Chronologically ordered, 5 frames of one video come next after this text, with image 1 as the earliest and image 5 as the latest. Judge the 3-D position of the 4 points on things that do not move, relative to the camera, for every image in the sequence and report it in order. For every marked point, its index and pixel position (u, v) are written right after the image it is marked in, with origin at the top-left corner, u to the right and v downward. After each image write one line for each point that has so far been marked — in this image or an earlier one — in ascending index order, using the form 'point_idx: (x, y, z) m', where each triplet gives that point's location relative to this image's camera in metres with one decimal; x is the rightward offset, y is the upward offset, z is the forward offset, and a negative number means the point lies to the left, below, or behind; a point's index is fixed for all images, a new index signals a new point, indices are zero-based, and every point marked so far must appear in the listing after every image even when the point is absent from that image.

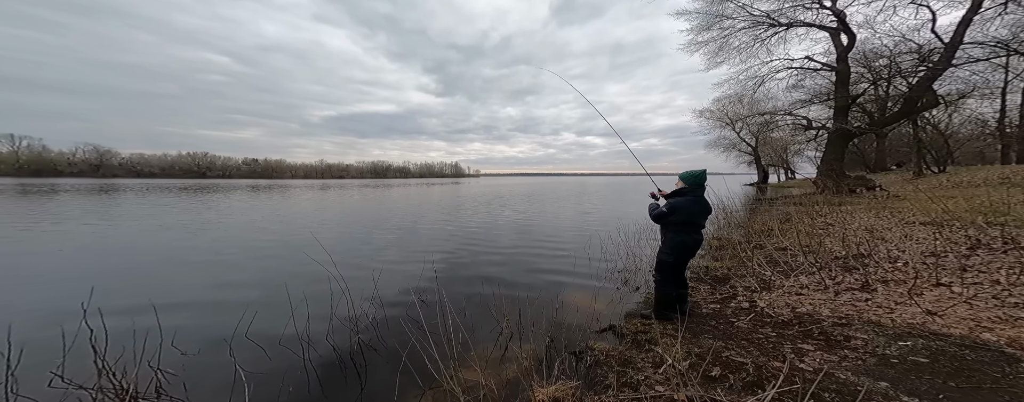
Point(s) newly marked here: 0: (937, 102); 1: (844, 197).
0: (+15.3, +3.6, +11.3) m
1: (+12.8, +0.1, +12.0) m
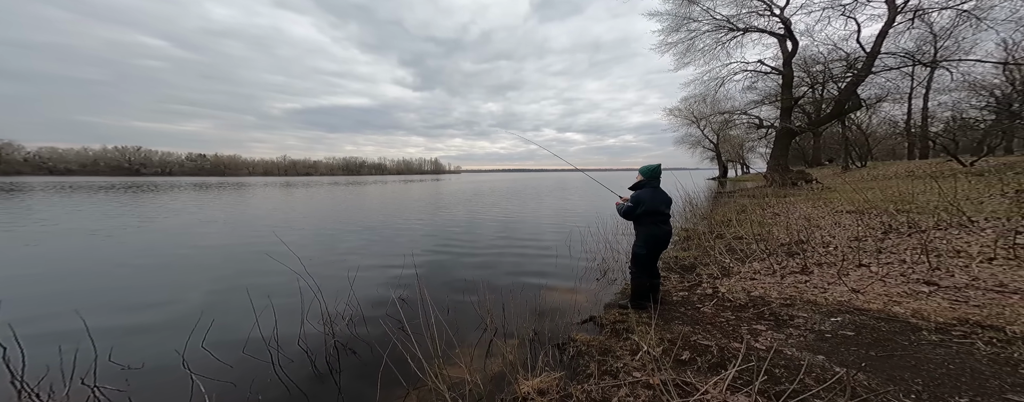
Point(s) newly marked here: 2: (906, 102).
0: (+14.2, +3.9, +12.7) m
1: (+11.7, +0.5, +13.2) m
2: (+23.7, +5.9, +18.7) m
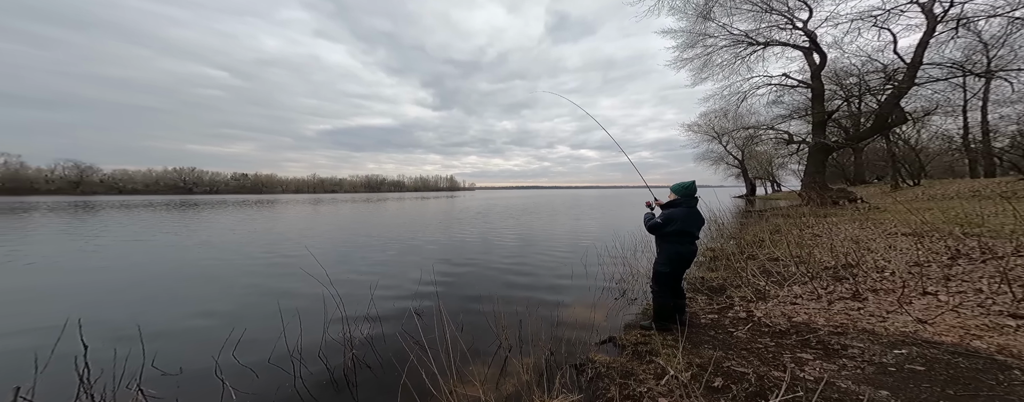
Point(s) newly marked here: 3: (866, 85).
0: (+15.0, +3.2, +11.9) m
1: (+12.6, -0.3, +12.3) m
2: (+24.9, +4.8, +17.4) m
3: (+12.3, +4.1, +10.9) m
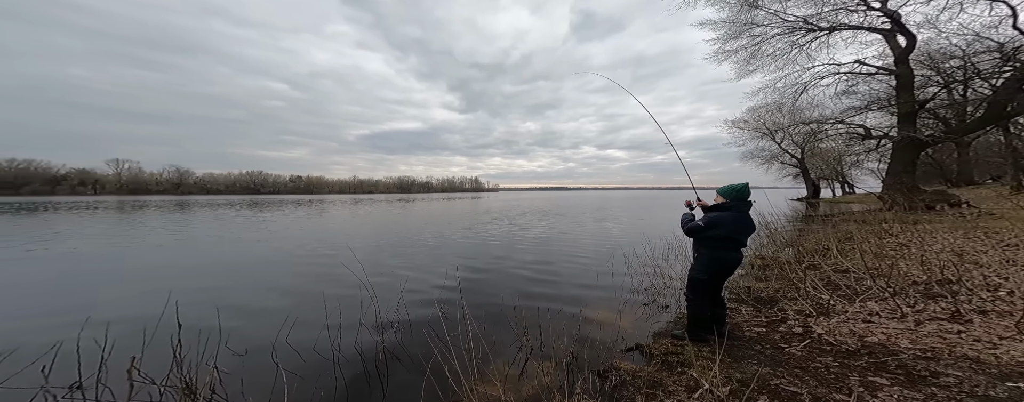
0: (+16.2, +3.0, +9.8) m
1: (+13.8, -0.5, +10.5) m
2: (+26.8, +4.6, +13.8) m
3: (+13.4, +3.9, +9.2) m
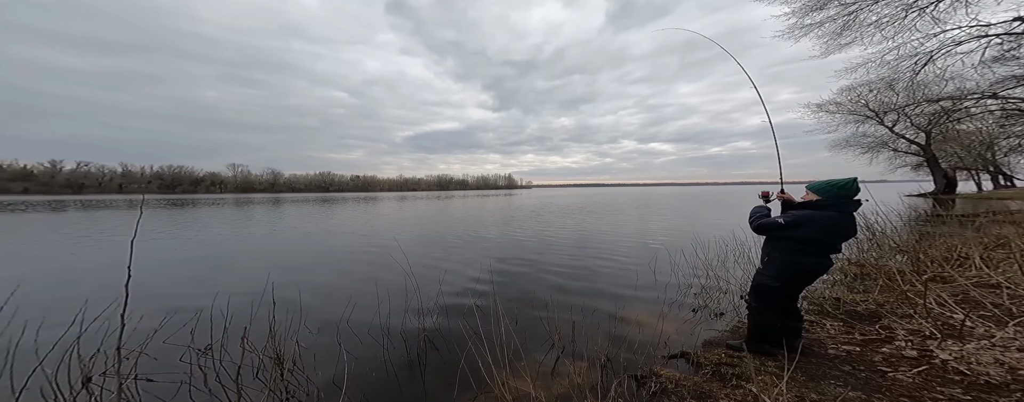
0: (+17.4, +3.0, +6.2) m
1: (+15.3, -0.5, +7.3) m
2: (+28.6, +4.5, +7.8) m
3: (+14.5, +3.9, +6.3) m
